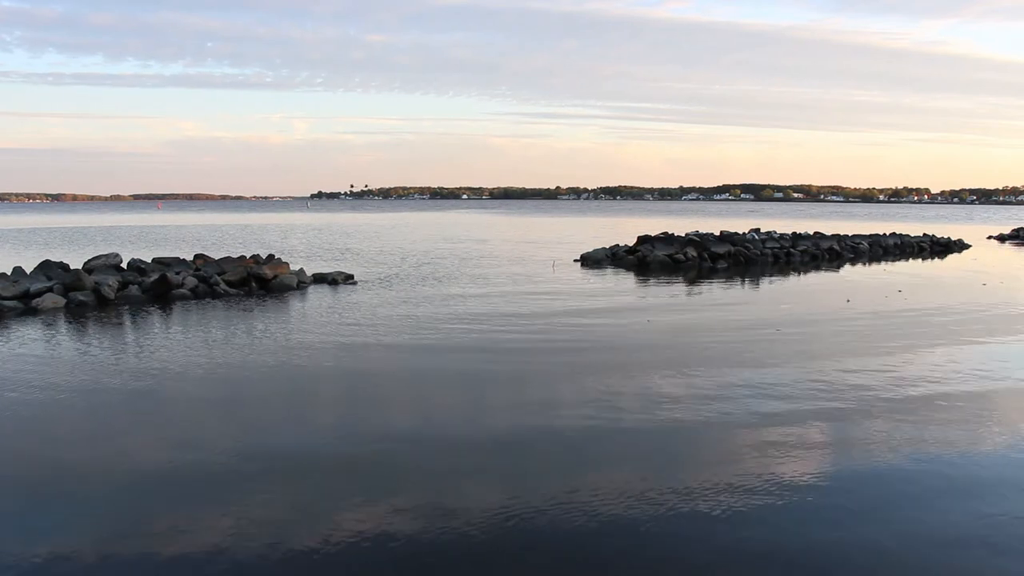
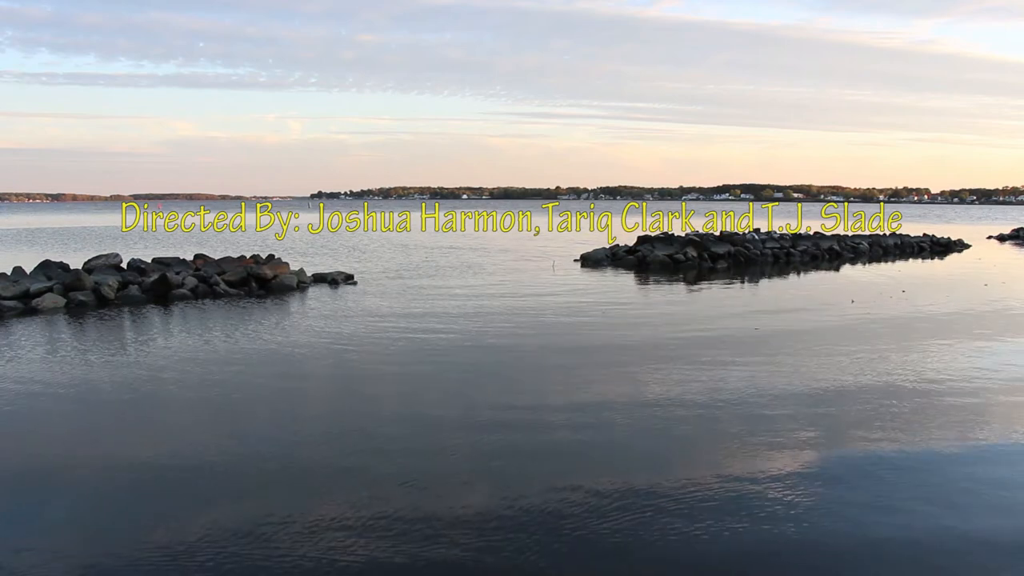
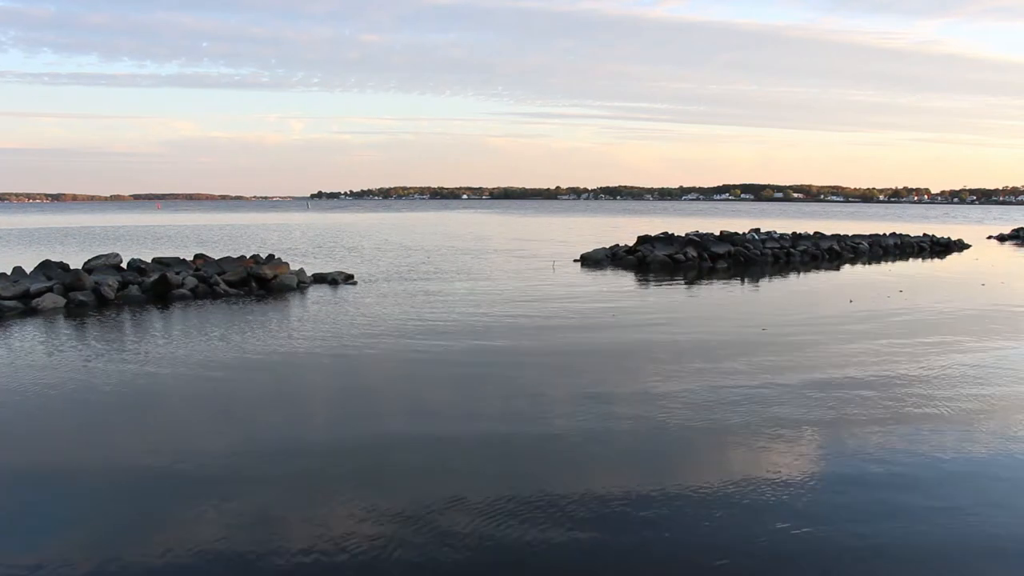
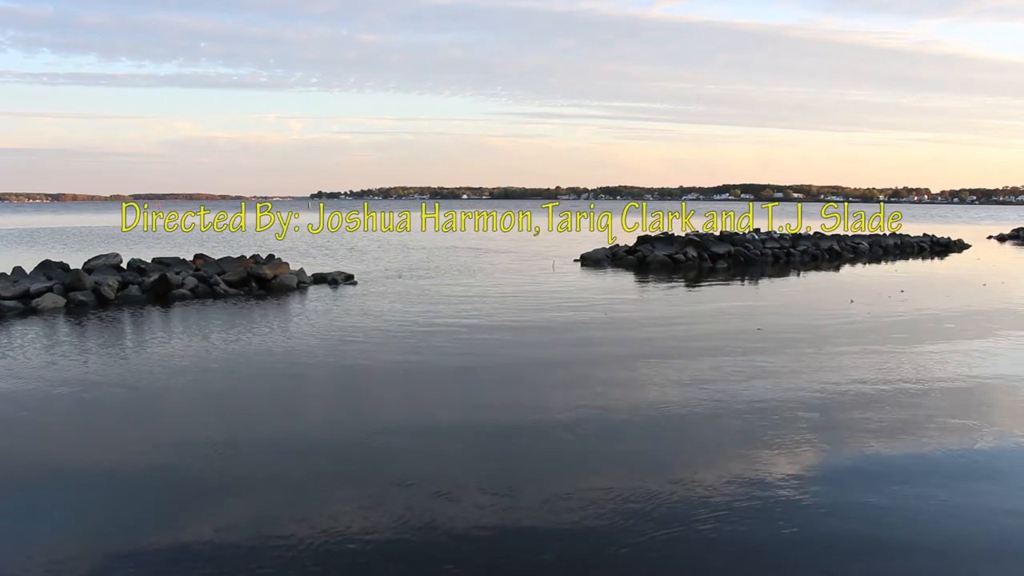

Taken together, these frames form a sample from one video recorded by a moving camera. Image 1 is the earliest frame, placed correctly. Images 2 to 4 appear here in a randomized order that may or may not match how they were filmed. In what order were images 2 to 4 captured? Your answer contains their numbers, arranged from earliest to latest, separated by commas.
3, 4, 2
